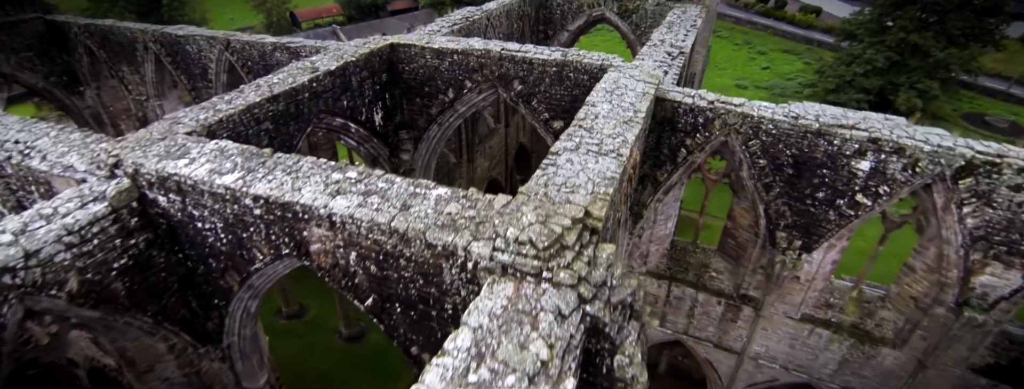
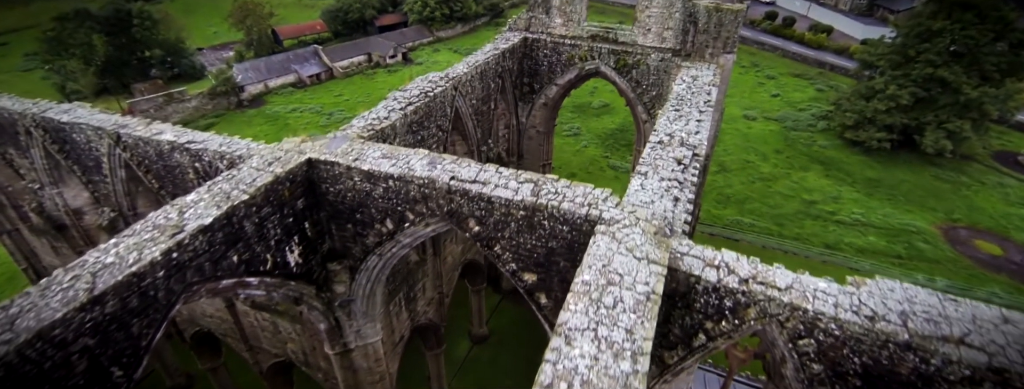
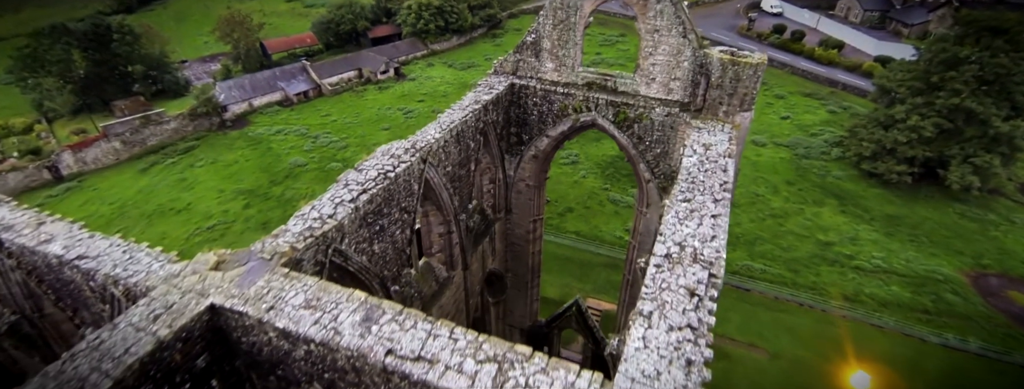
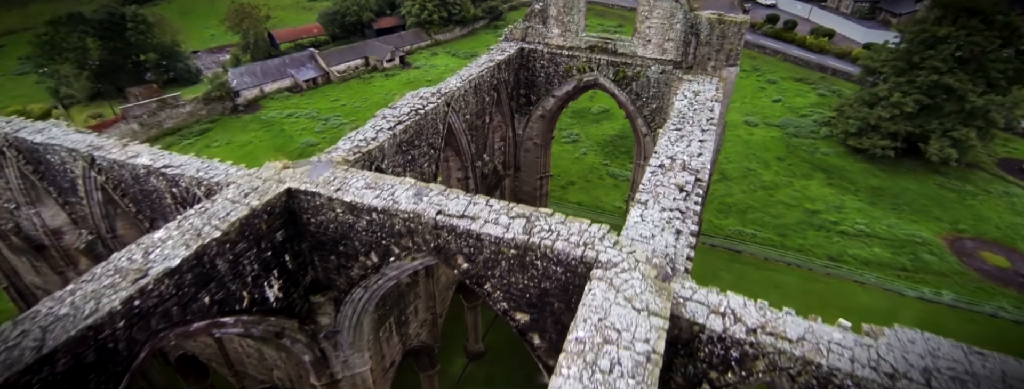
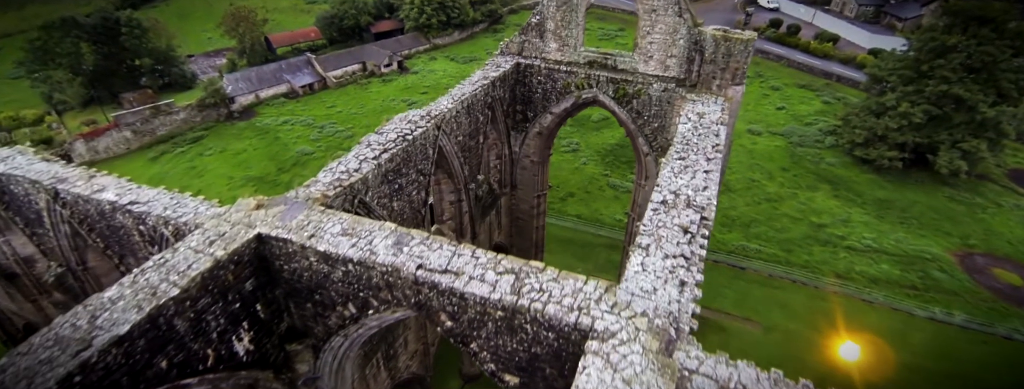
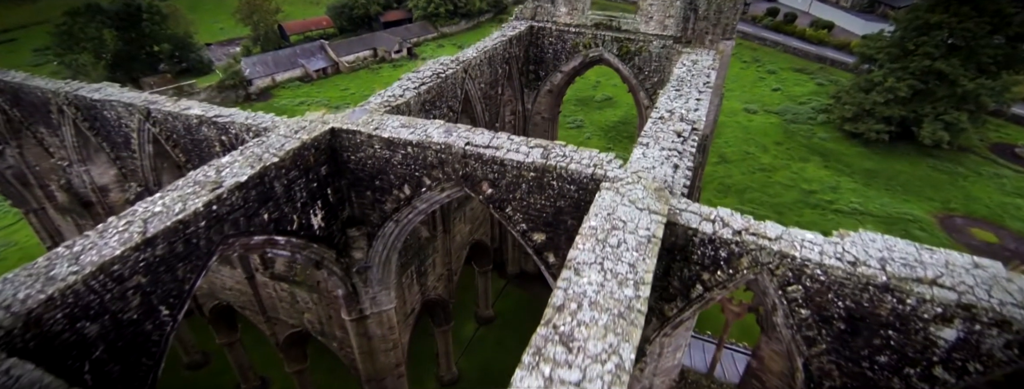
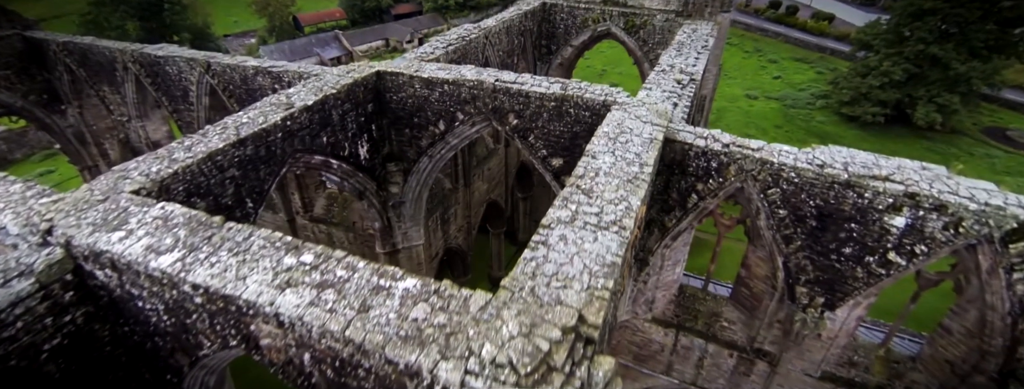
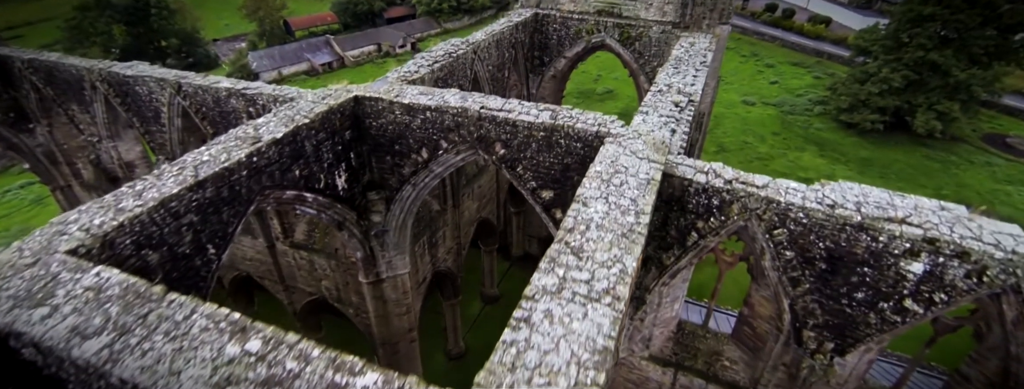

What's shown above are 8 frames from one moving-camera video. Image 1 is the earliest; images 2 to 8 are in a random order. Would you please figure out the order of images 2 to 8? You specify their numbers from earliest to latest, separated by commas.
7, 8, 6, 2, 4, 5, 3
